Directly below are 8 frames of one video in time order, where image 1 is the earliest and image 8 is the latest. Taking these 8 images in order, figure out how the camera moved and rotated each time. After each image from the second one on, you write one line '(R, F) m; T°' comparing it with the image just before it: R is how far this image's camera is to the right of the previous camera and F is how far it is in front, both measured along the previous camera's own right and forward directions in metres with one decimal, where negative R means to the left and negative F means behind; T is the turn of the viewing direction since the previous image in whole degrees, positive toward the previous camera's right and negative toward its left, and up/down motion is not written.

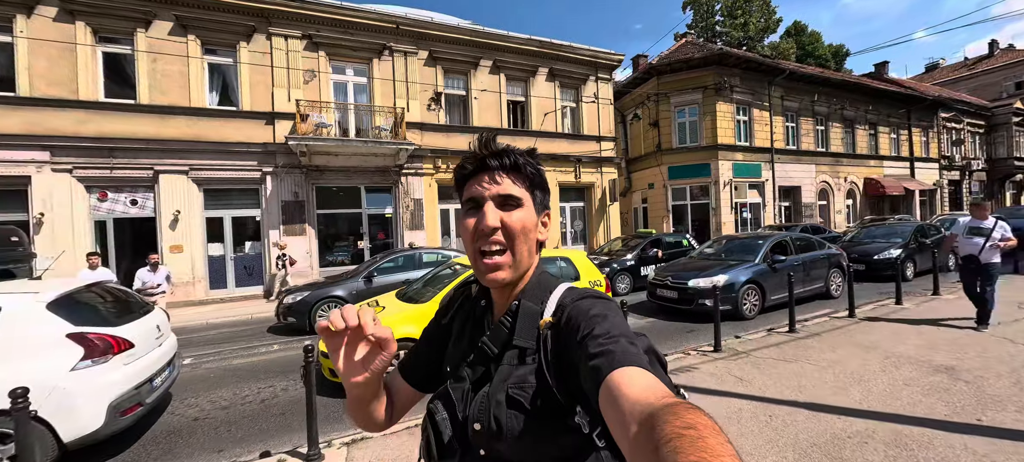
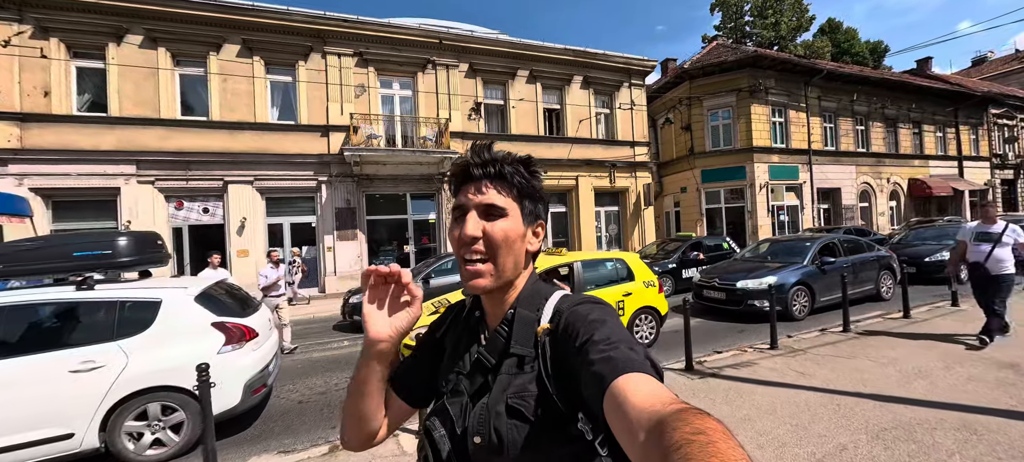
(-0.6, -0.4) m; -3°
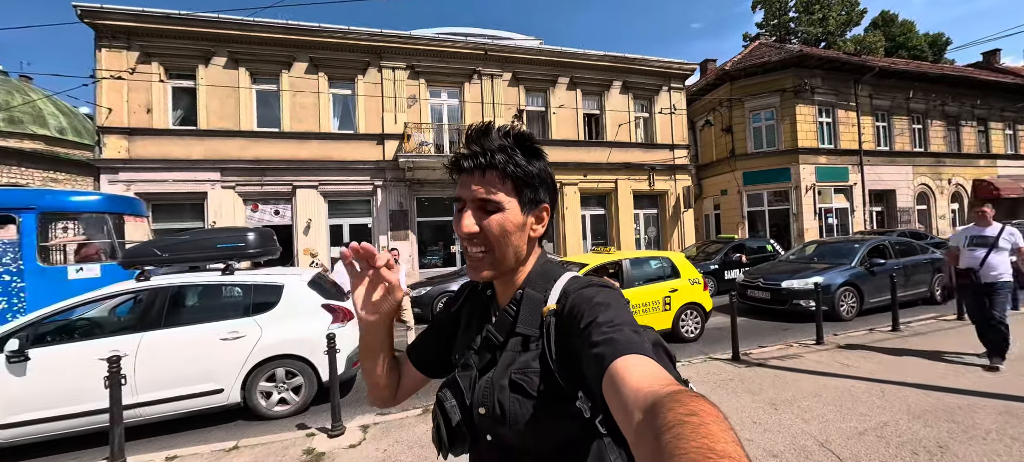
(-0.4, -0.6) m; -5°
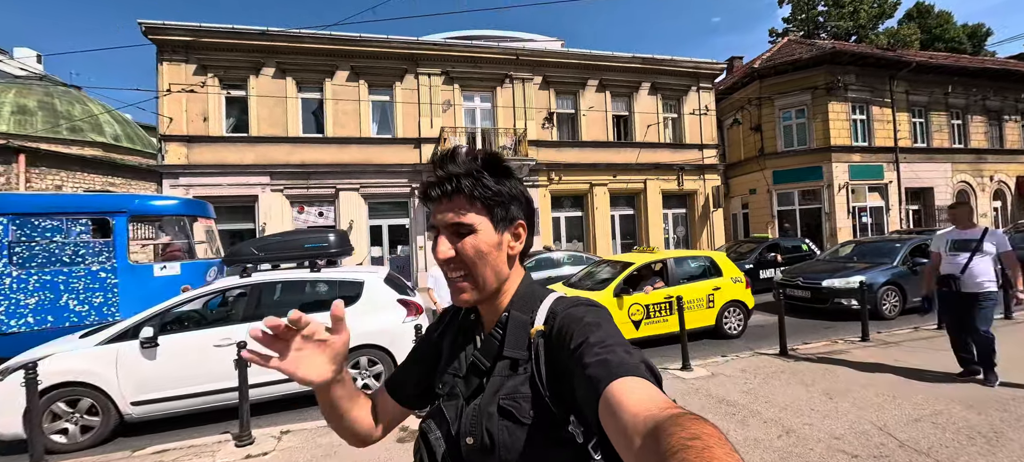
(-0.5, -0.4) m; -2°
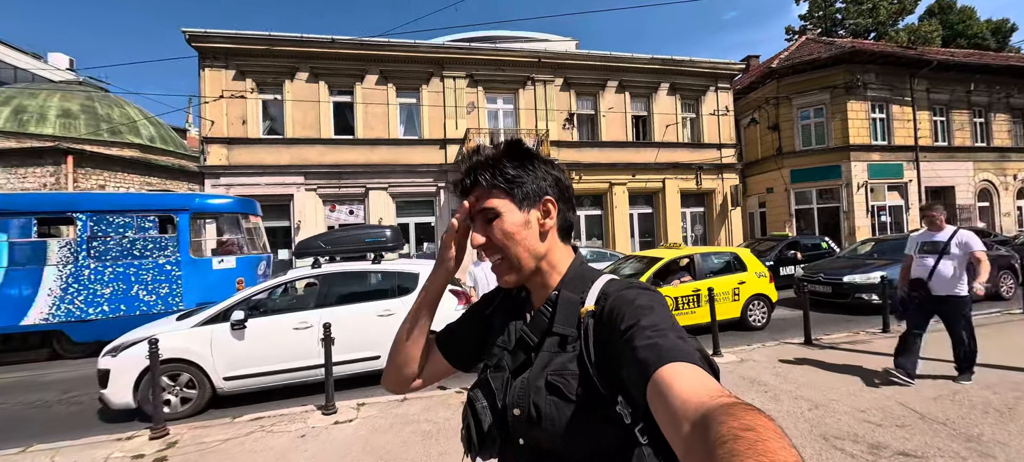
(-0.5, -0.5) m; -1°
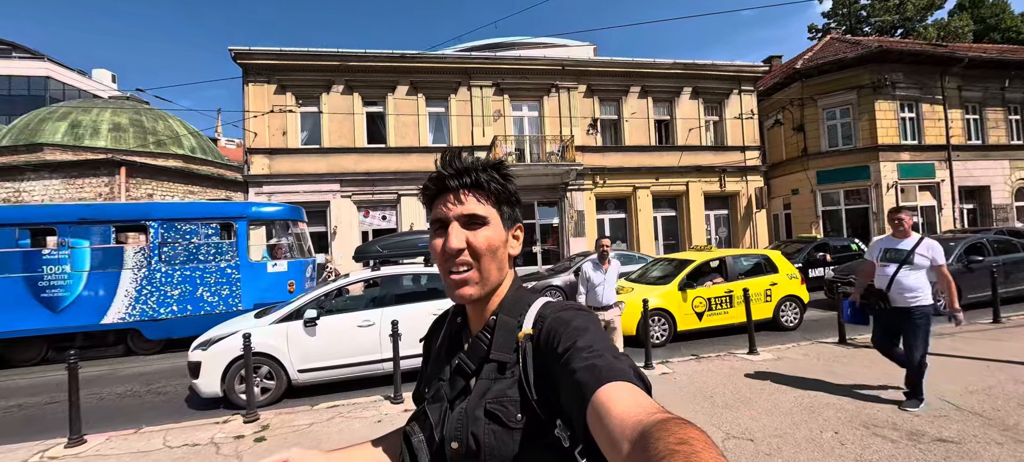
(-0.4, -0.4) m; -2°
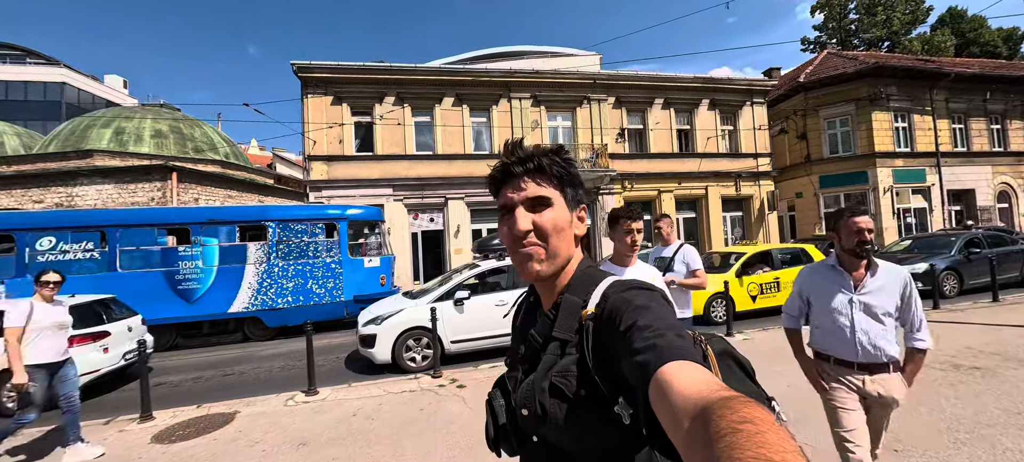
(-2.0, -1.3) m; +1°
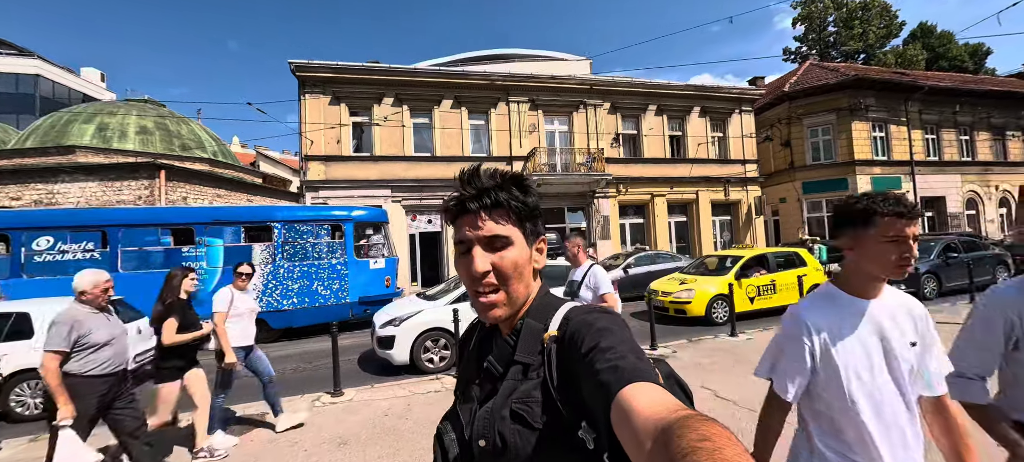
(-0.5, -0.2) m; +2°
